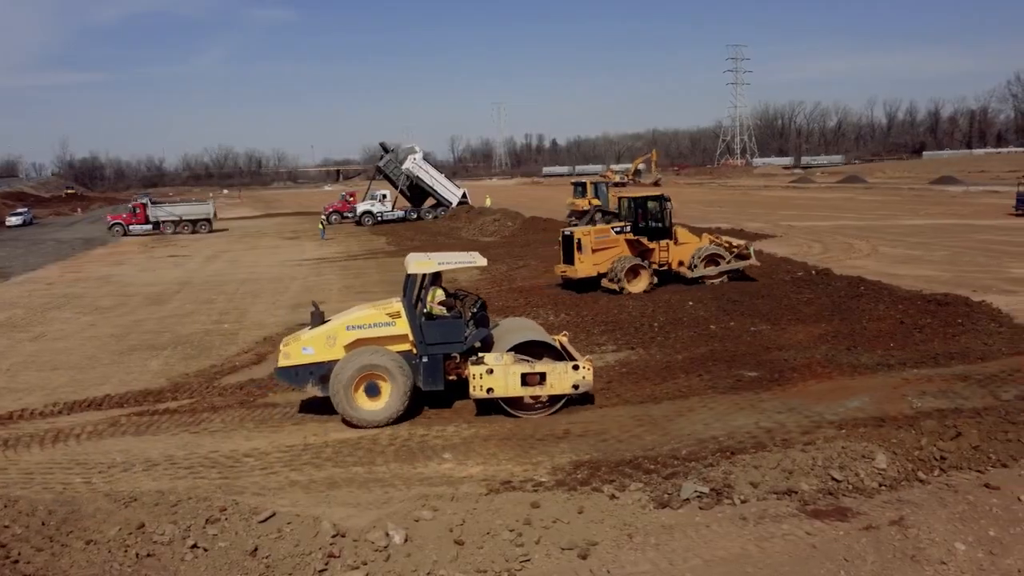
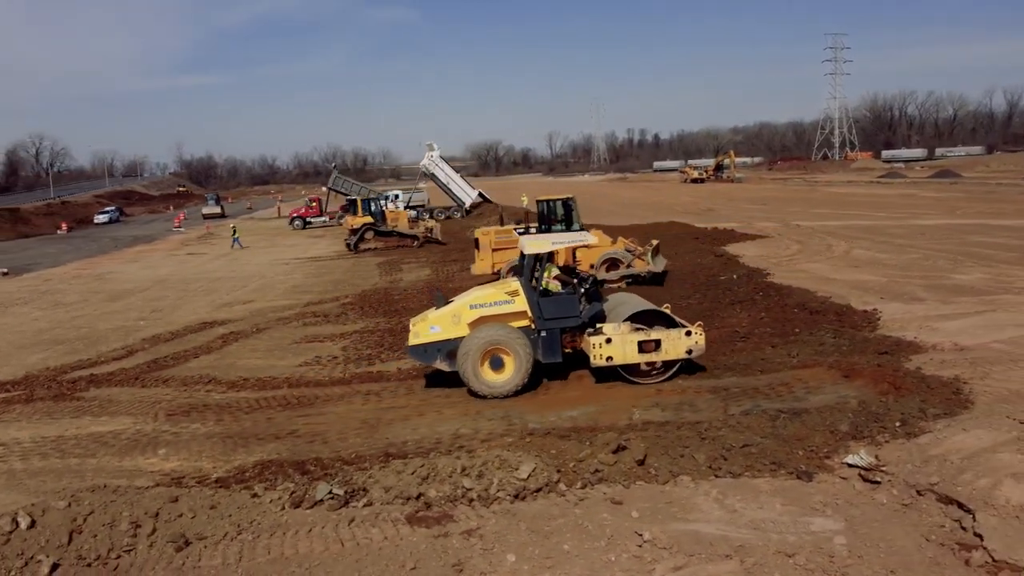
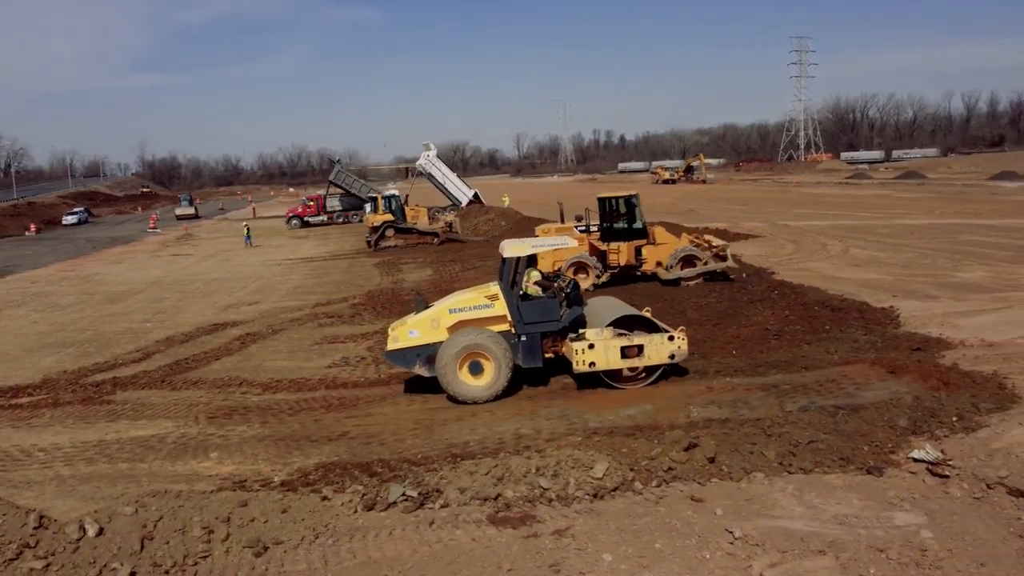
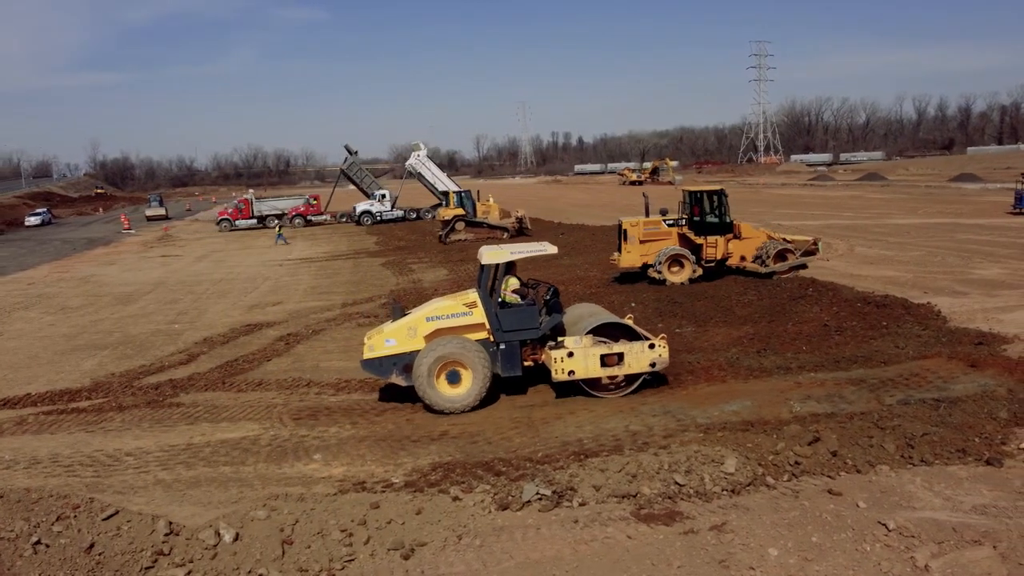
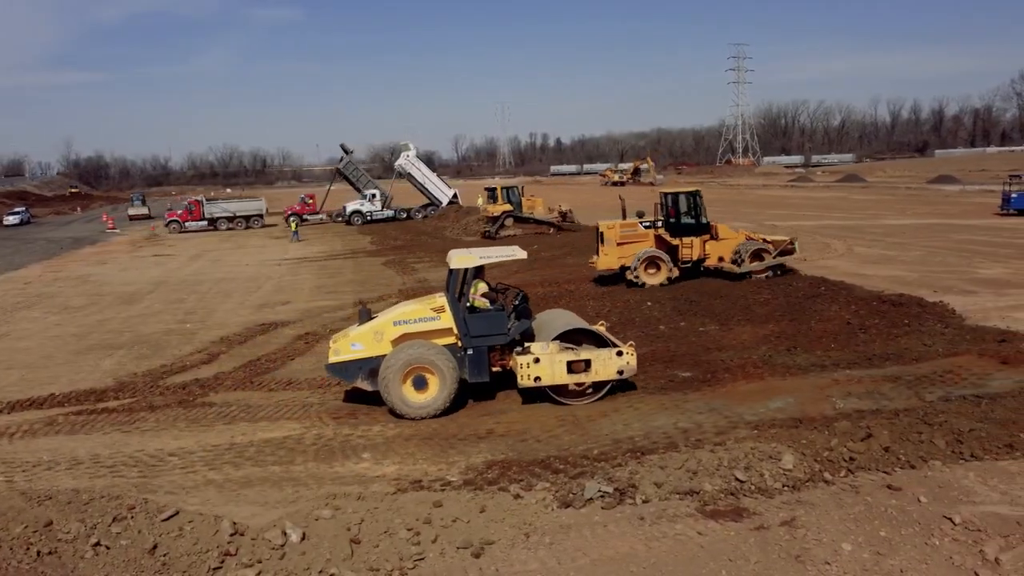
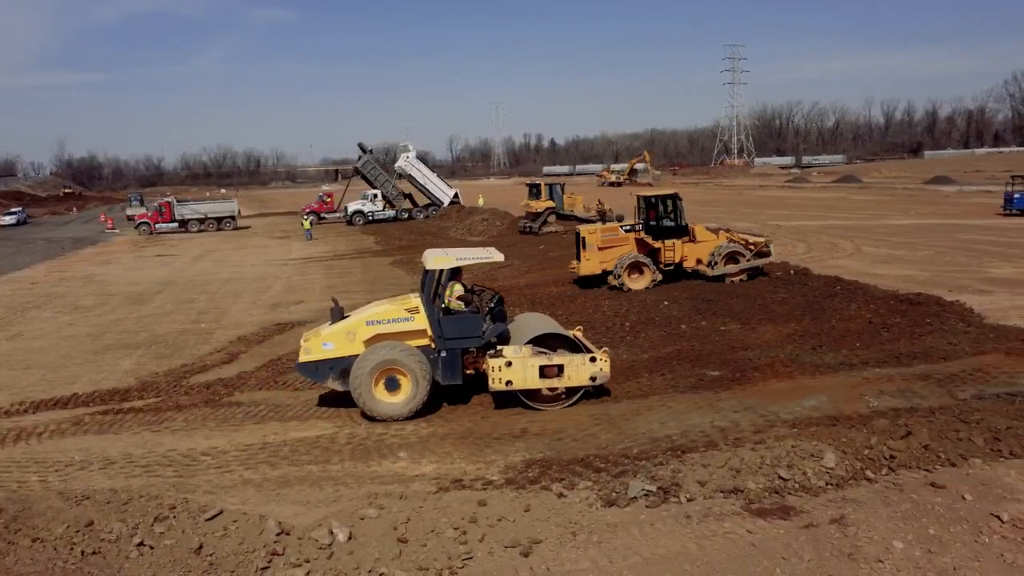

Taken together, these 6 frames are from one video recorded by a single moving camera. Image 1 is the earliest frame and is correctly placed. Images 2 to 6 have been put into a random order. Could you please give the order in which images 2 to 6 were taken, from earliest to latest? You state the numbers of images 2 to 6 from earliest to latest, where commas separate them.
6, 5, 4, 3, 2
